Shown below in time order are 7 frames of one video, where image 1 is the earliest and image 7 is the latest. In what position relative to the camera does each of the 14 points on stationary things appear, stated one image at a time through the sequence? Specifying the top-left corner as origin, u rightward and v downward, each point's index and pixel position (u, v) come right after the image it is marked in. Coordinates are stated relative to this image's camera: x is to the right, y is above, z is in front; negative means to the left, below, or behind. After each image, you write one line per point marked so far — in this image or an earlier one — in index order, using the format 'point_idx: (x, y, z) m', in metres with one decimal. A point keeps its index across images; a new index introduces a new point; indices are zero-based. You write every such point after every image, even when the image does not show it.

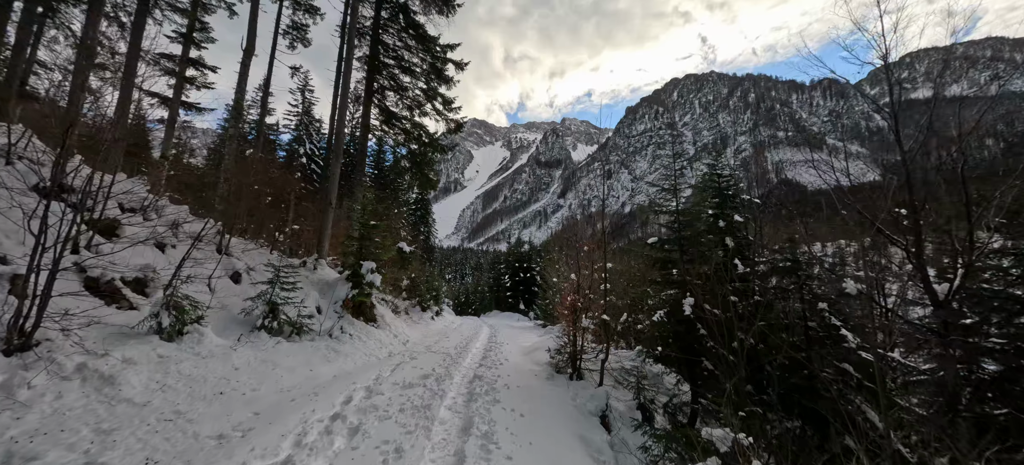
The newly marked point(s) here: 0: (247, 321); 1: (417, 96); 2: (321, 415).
0: (-5.4, -1.8, +8.4) m
1: (-4.4, +6.2, +18.9) m
2: (-2.8, -2.7, +5.9) m
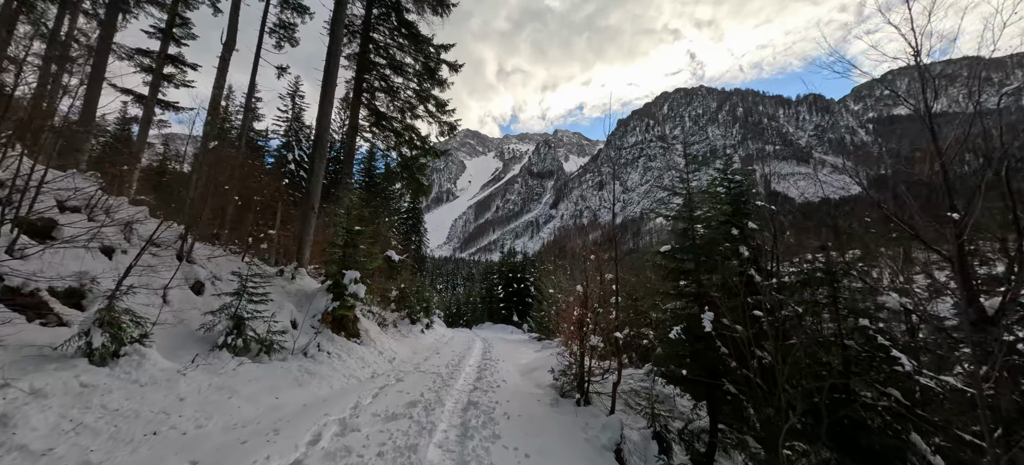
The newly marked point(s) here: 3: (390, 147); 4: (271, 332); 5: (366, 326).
0: (-5.4, -1.9, +7.3) m
1: (-4.5, +5.9, +18.0) m
2: (-2.7, -2.7, +4.8) m
3: (-5.4, +3.8, +18.1) m
4: (-4.6, -1.9, +7.9) m
5: (-4.1, -2.6, +11.4) m
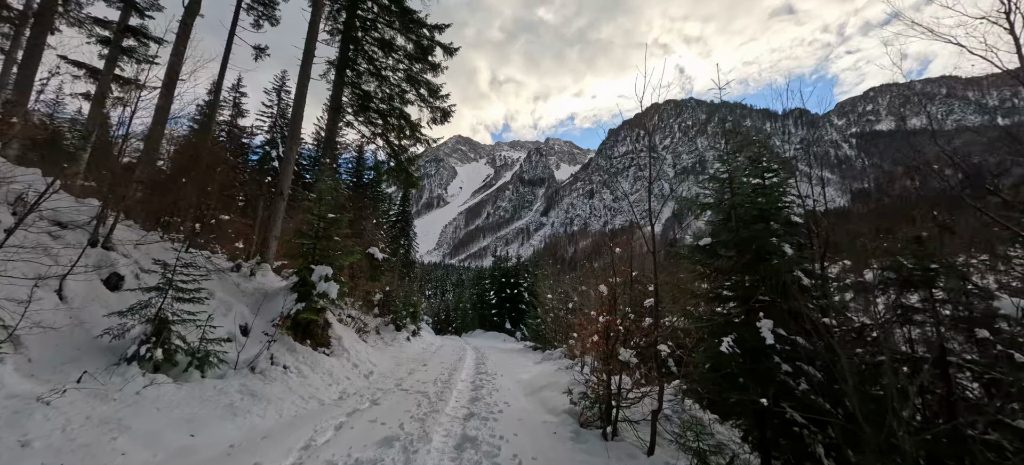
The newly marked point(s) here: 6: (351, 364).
0: (-5.3, -1.5, +5.5) m
1: (-4.5, +6.0, +16.3) m
2: (-2.5, -2.3, +3.0) m
3: (-5.4, +3.9, +16.3) m
4: (-4.5, -1.6, +6.1) m
5: (-4.0, -2.3, +9.5) m
6: (-3.5, -2.8, +8.7) m
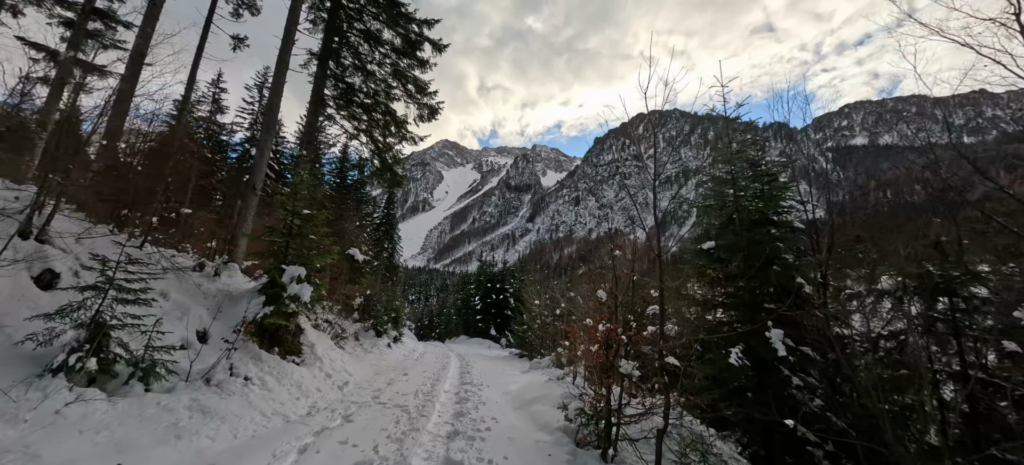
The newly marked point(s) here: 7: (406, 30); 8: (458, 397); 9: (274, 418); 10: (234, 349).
0: (-5.4, -1.4, +4.7) m
1: (-4.9, +6.0, +15.7) m
2: (-2.6, -2.2, +2.3) m
3: (-5.8, +3.9, +15.6) m
4: (-4.6, -1.5, +5.3) m
5: (-4.3, -2.3, +8.8) m
6: (-3.7, -2.8, +8.0) m
7: (-4.0, +7.7, +15.5) m
8: (-1.1, -3.4, +8.5) m
9: (-3.3, -2.6, +5.8) m
10: (-4.5, -1.9, +6.6) m
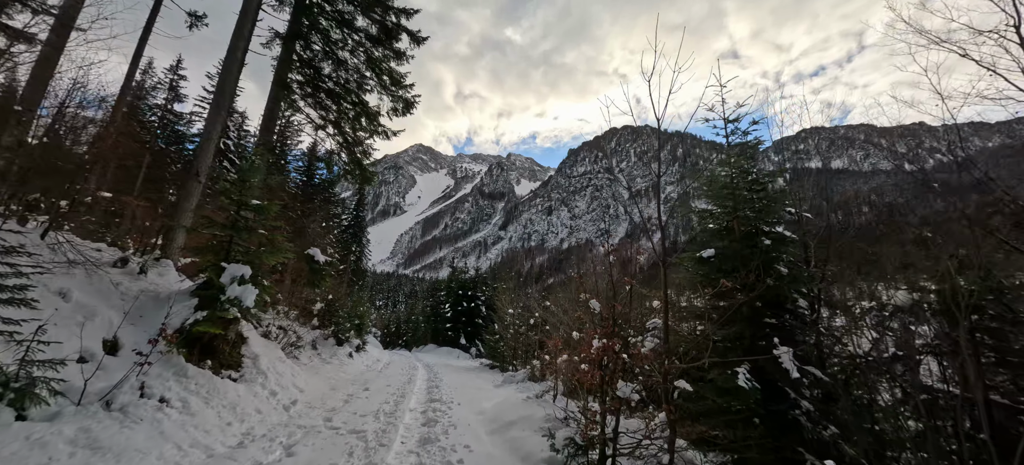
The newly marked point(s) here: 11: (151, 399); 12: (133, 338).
0: (-5.5, -1.2, +3.4) m
1: (-5.5, +6.0, +14.6) m
2: (-2.6, -2.0, +1.2) m
3: (-6.5, +3.9, +14.4) m
4: (-4.8, -1.3, +4.1) m
5: (-4.7, -2.2, +7.6) m
6: (-4.1, -2.7, +6.9) m
7: (-4.6, +7.6, +14.5) m
8: (-1.6, -3.4, +7.5) m
9: (-3.6, -2.5, +4.7) m
10: (-4.8, -1.7, +5.4) m
11: (-4.4, -2.0, +5.1) m
12: (-5.1, -1.4, +5.6) m
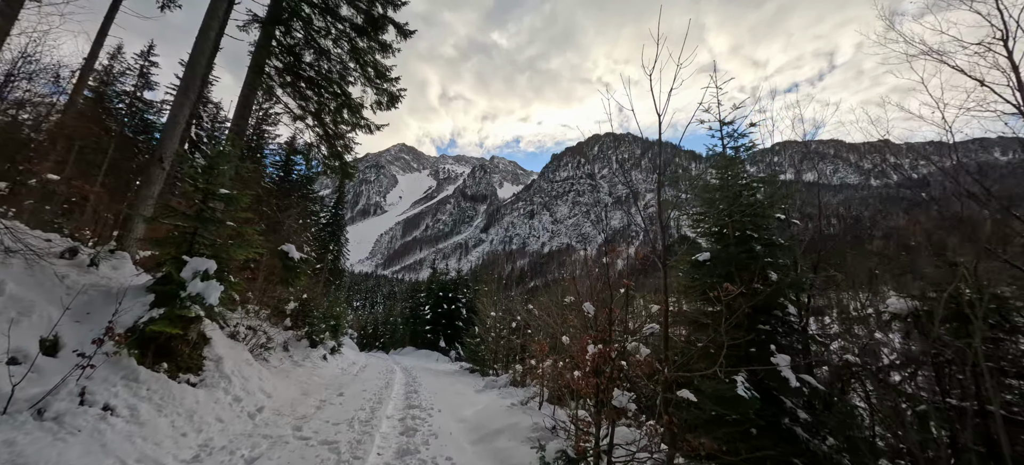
0: (-5.6, -1.0, +2.8) m
1: (-5.9, +6.1, +14.0) m
2: (-2.5, -1.9, +0.8) m
3: (-6.9, +4.1, +13.8) m
4: (-4.9, -1.1, +3.5) m
5: (-5.0, -2.0, +7.0) m
6: (-4.3, -2.5, +6.3) m
7: (-4.9, +7.7, +14.0) m
8: (-1.9, -3.3, +7.1) m
9: (-3.7, -2.3, +4.1) m
10: (-4.9, -1.6, +4.8) m
11: (-4.5, -1.9, +4.5) m
12: (-5.3, -1.3, +5.0) m
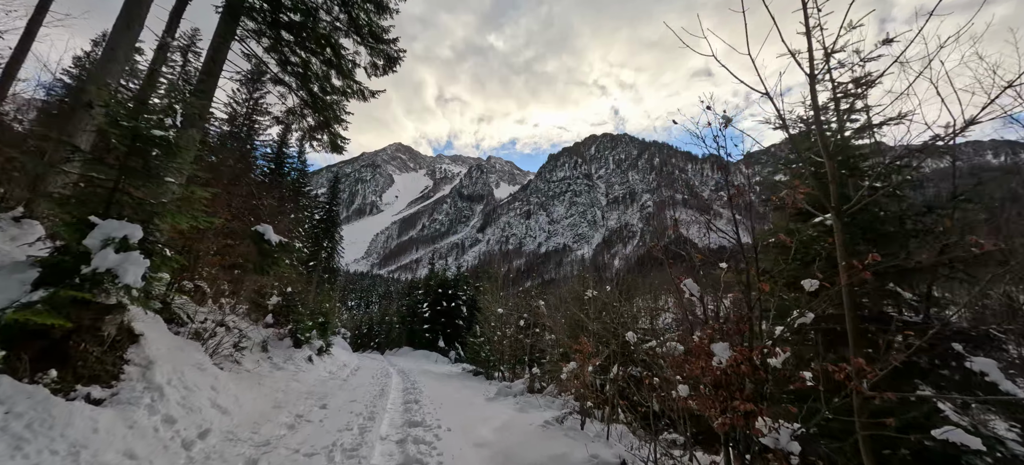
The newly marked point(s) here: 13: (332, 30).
0: (-5.0, -0.5, +1.0) m
1: (-5.5, +6.6, +12.2) m
2: (-2.0, -1.4, -1.0) m
3: (-6.5, +4.6, +12.0) m
4: (-4.4, -0.6, +1.7) m
5: (-4.5, -1.5, +5.2) m
6: (-3.9, -2.0, +4.5) m
7: (-4.5, +8.2, +12.2) m
8: (-1.4, -2.8, +5.3) m
9: (-3.2, -1.8, +2.3) m
10: (-4.4, -1.1, +3.0) m
11: (-4.0, -1.4, +2.7) m
12: (-4.8, -0.8, +3.2) m
13: (-5.4, +6.2, +12.2) m
